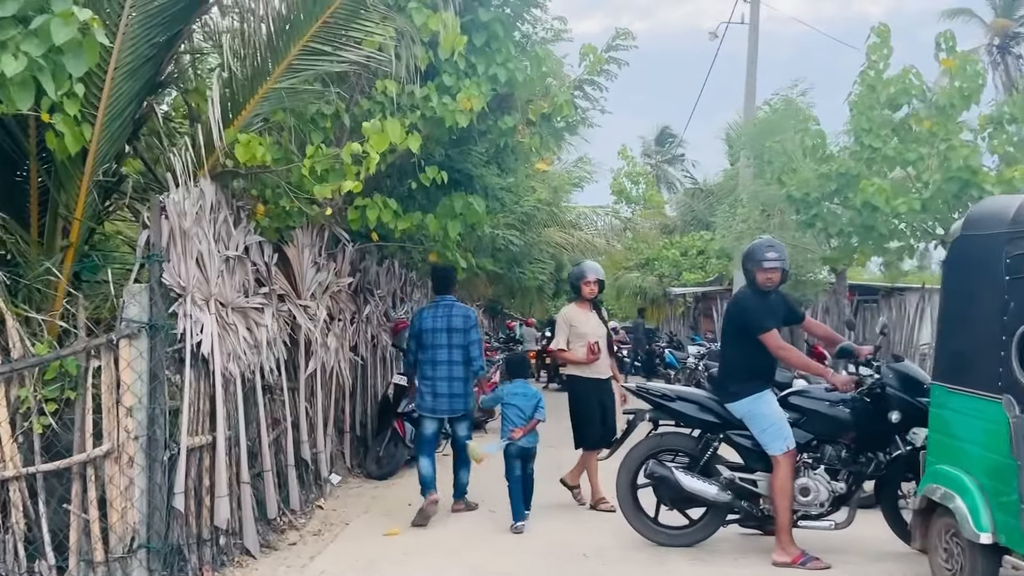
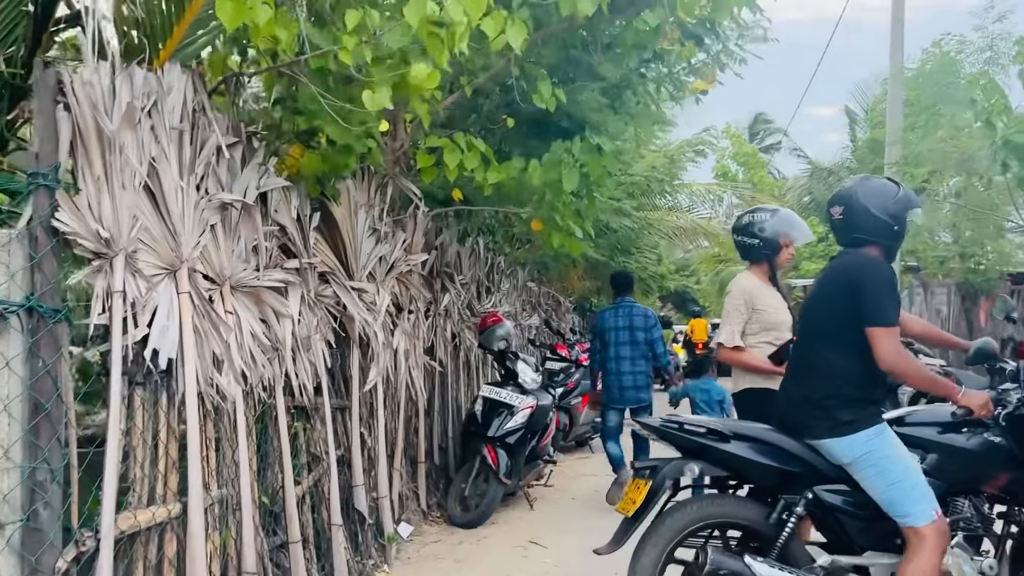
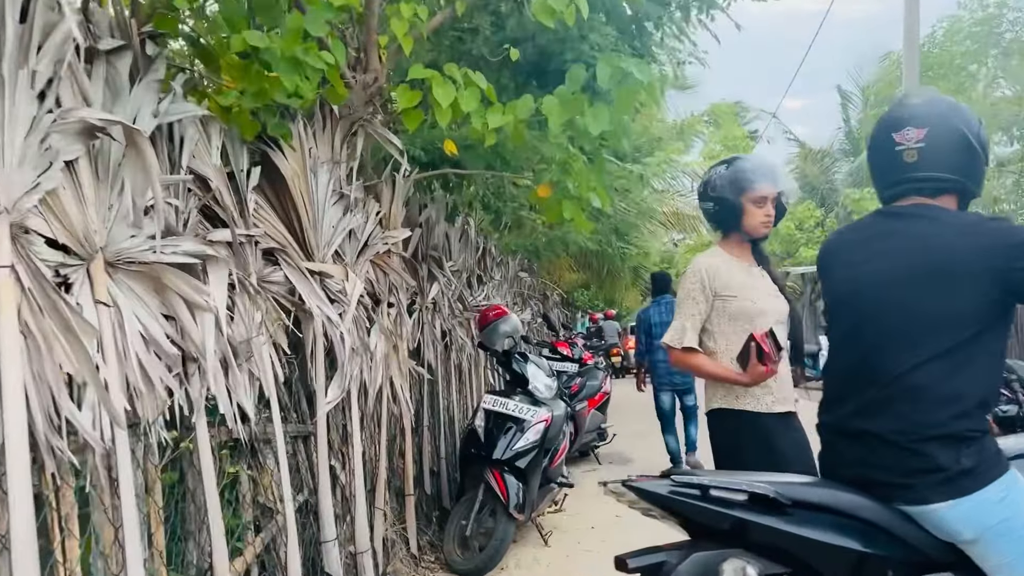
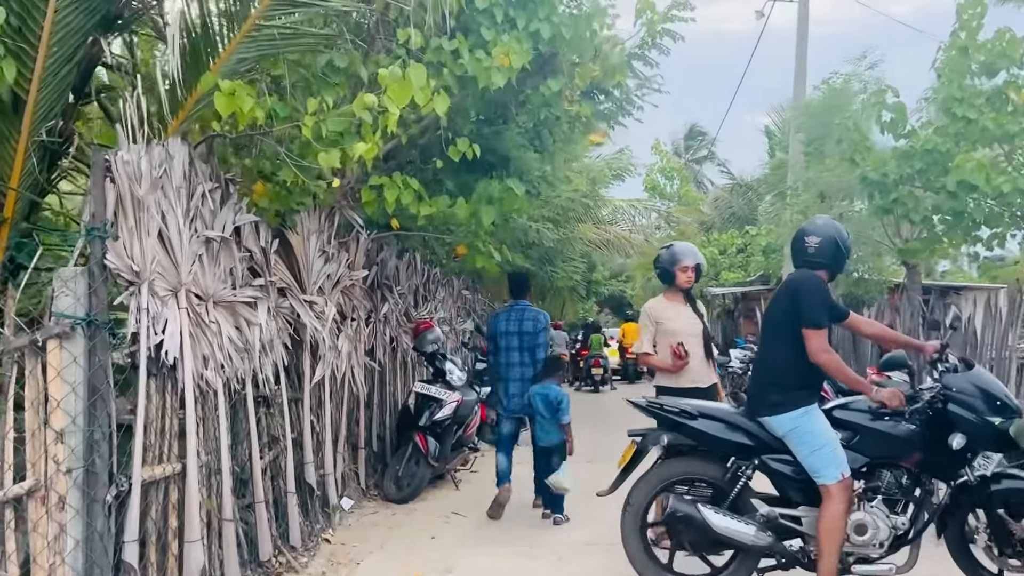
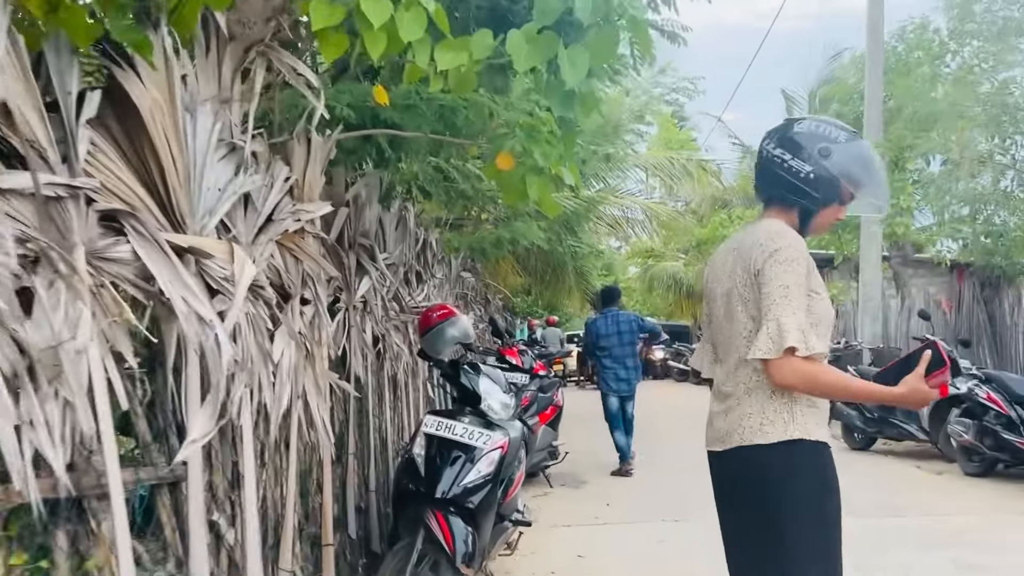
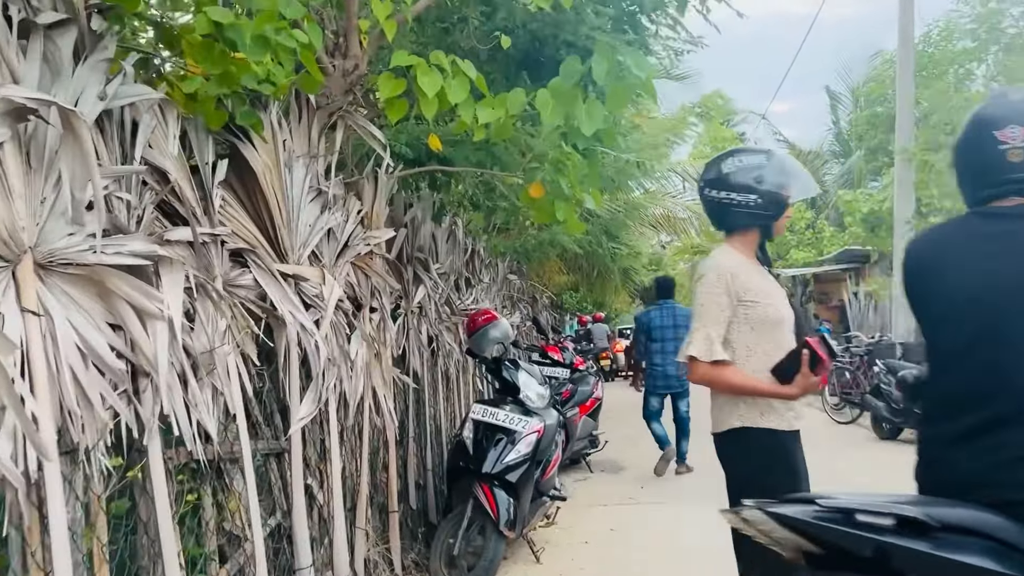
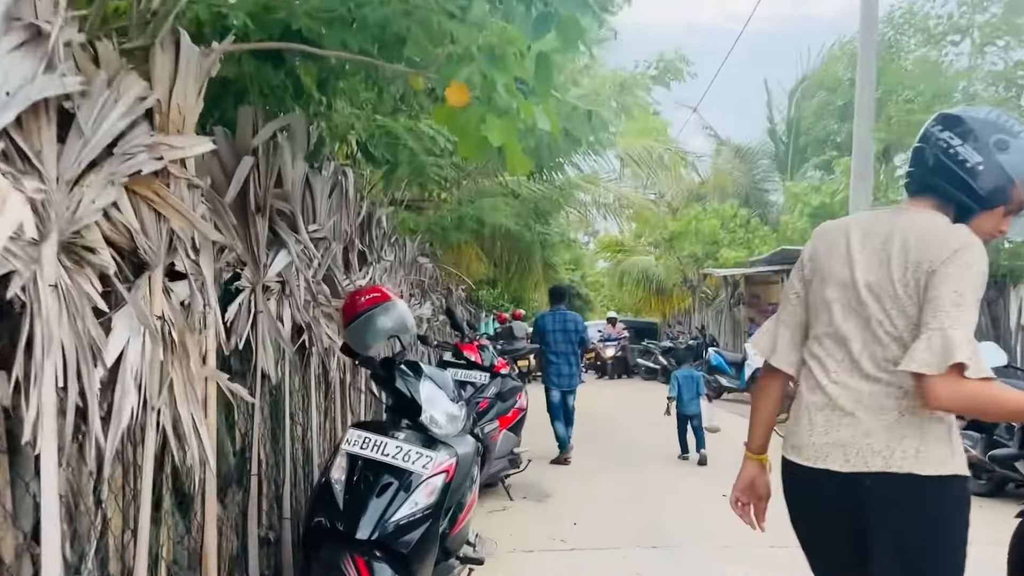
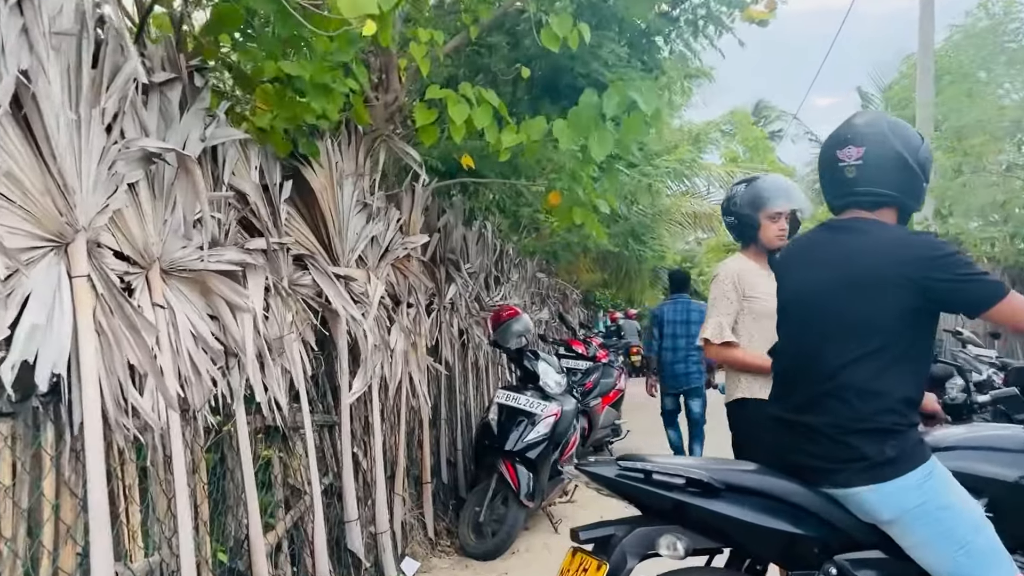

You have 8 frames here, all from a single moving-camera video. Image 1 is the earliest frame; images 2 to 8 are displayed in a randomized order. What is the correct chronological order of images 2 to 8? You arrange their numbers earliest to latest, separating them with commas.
4, 2, 8, 3, 6, 5, 7
